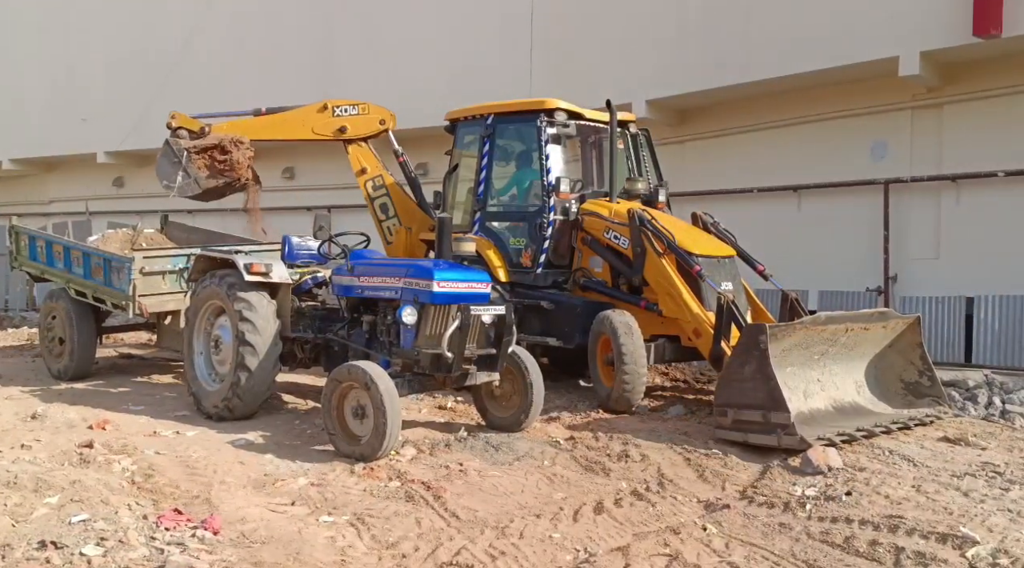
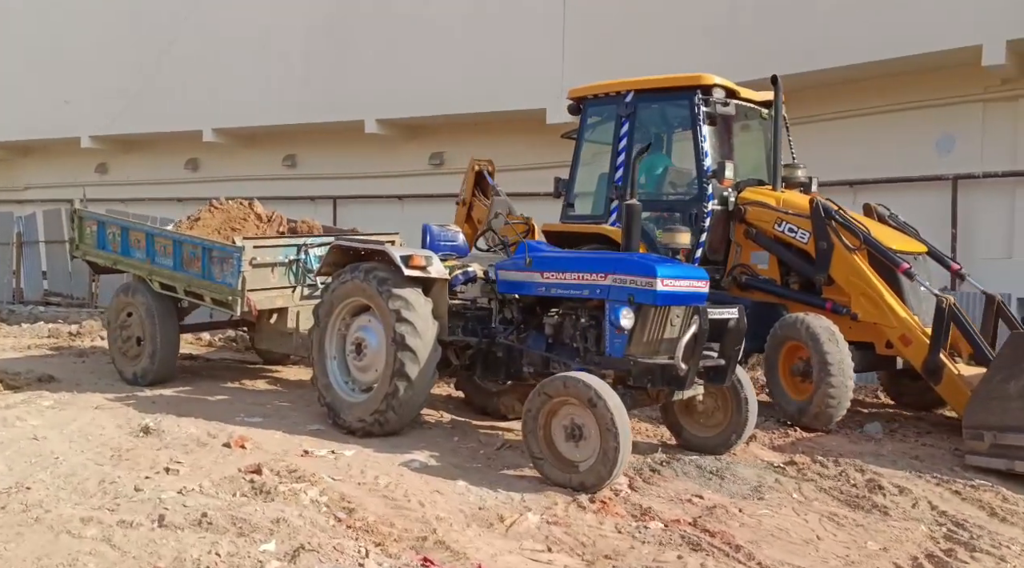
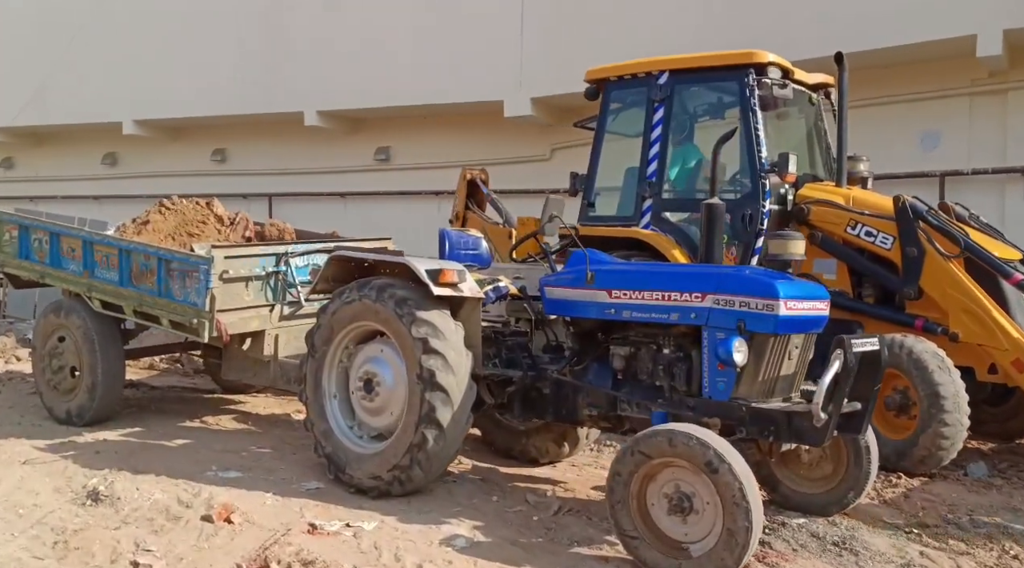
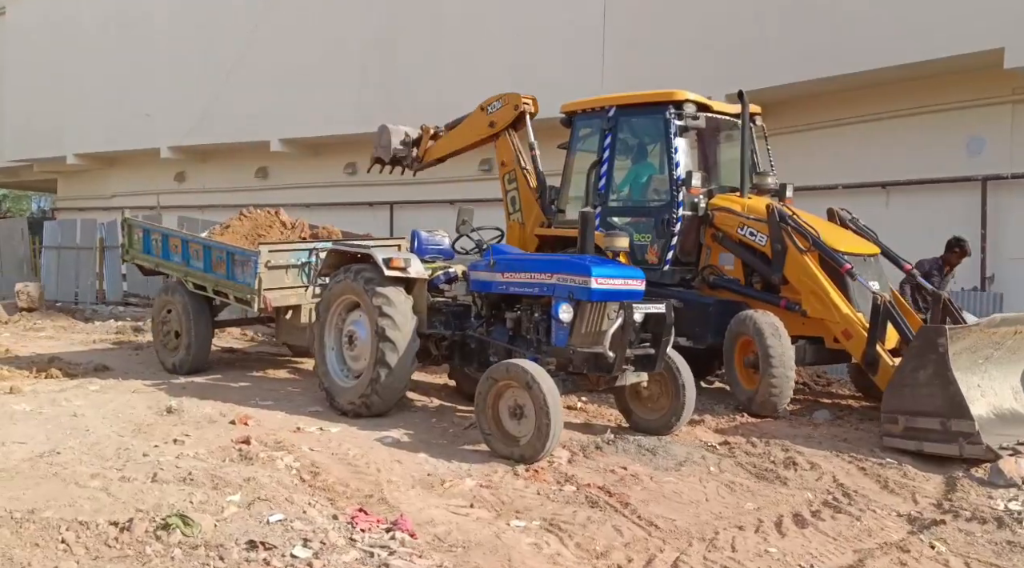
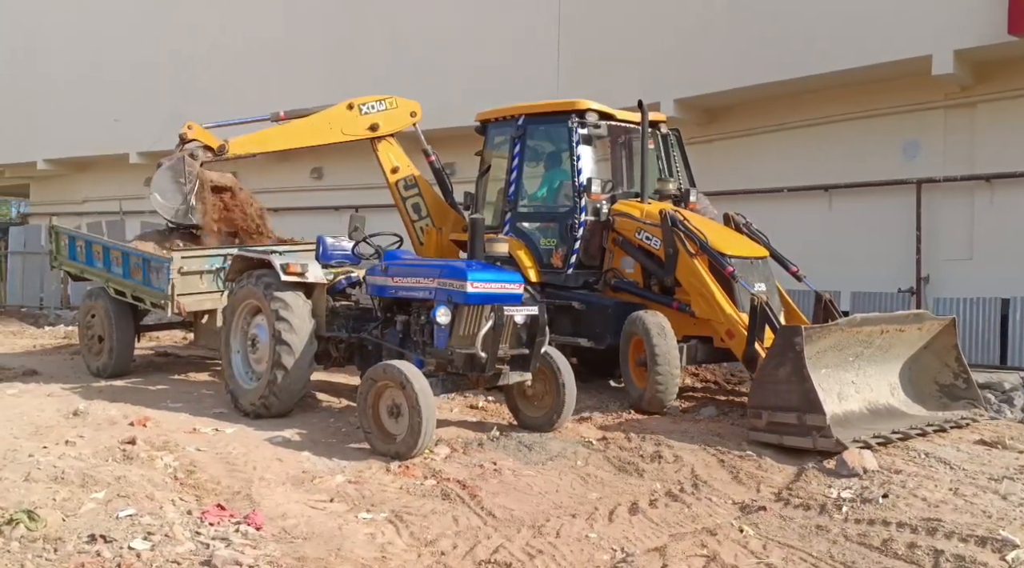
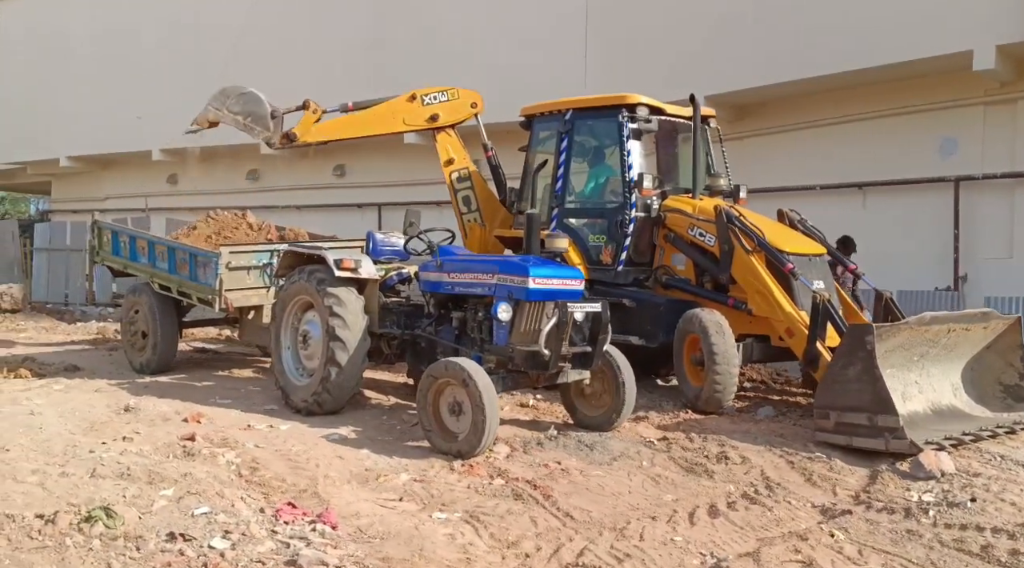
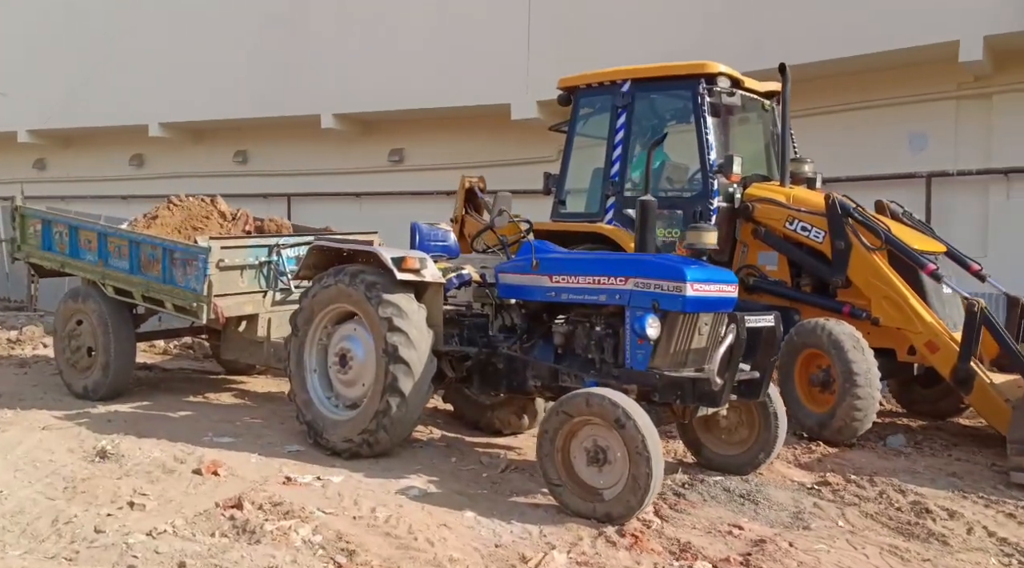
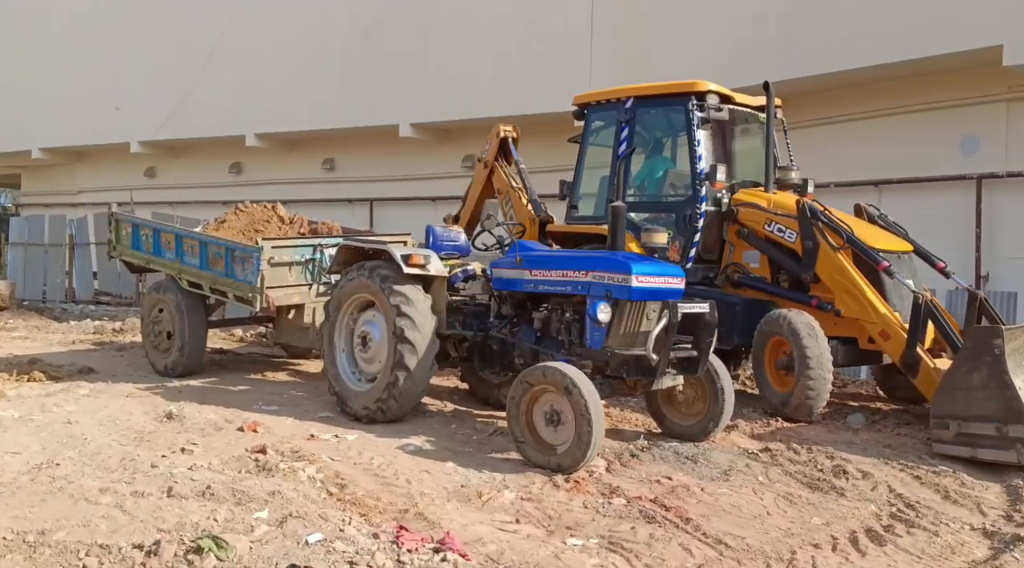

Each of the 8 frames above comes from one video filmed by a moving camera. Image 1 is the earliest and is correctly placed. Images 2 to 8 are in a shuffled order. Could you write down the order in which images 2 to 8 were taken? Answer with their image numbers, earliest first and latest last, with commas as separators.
5, 6, 4, 8, 2, 7, 3
